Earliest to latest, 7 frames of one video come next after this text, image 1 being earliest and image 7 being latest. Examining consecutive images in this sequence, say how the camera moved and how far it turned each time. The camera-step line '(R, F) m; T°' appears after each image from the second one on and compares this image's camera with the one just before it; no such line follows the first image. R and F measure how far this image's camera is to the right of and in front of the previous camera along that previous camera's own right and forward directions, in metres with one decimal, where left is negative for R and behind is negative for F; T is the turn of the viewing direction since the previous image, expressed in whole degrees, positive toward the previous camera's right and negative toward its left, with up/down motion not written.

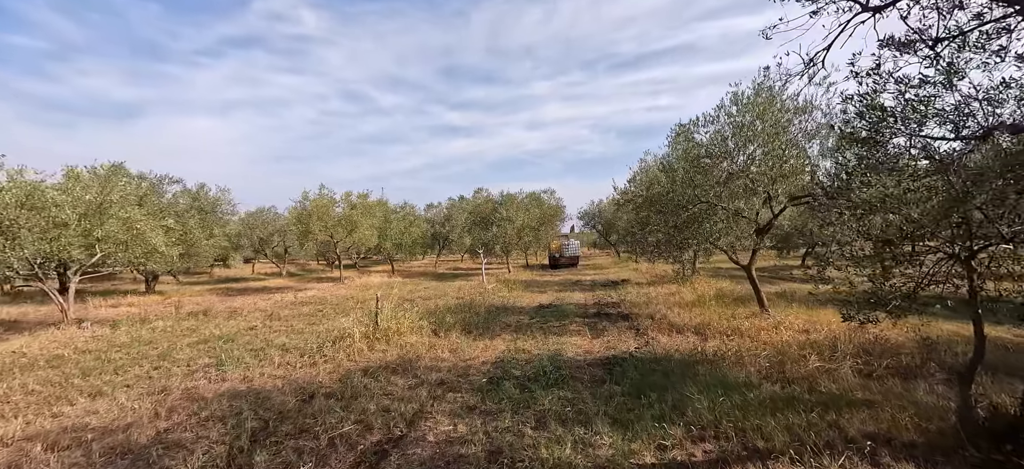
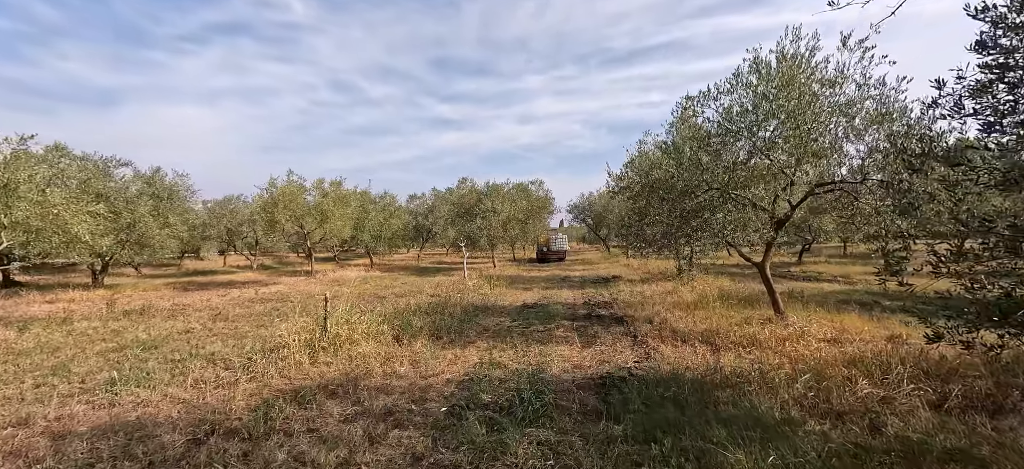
(+0.2, +1.9) m; +1°
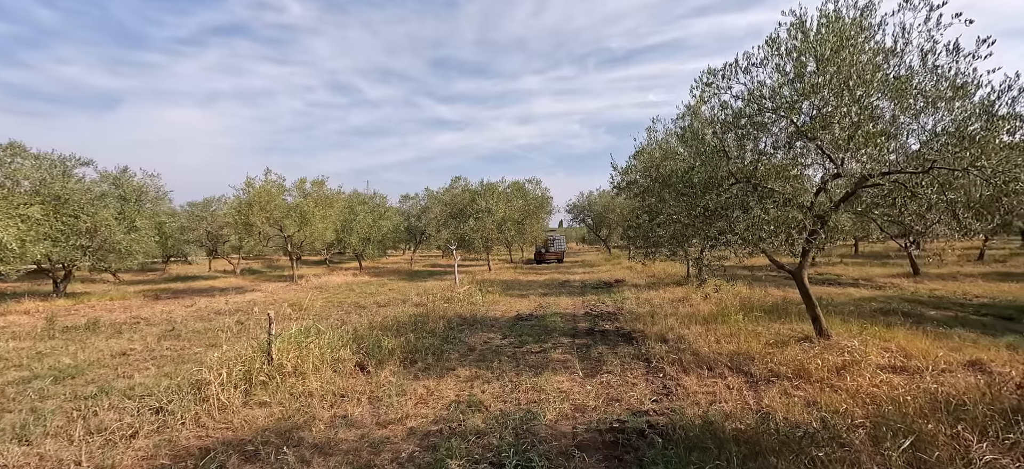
(+0.2, +1.8) m; 0°
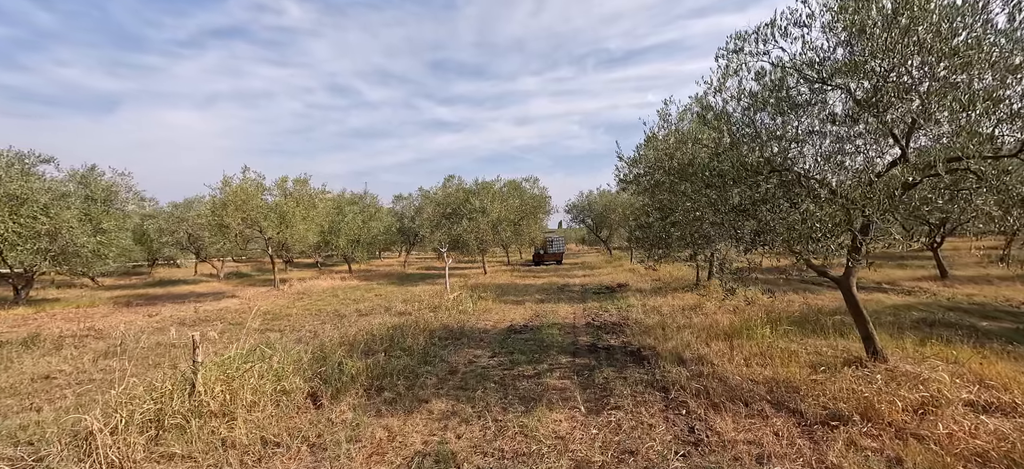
(+0.2, +1.6) m; 0°
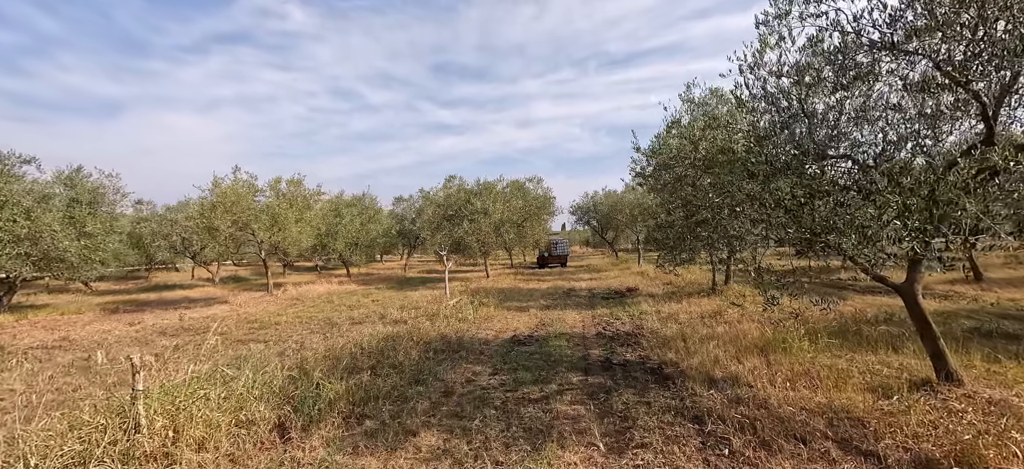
(0.0, +1.1) m; 0°
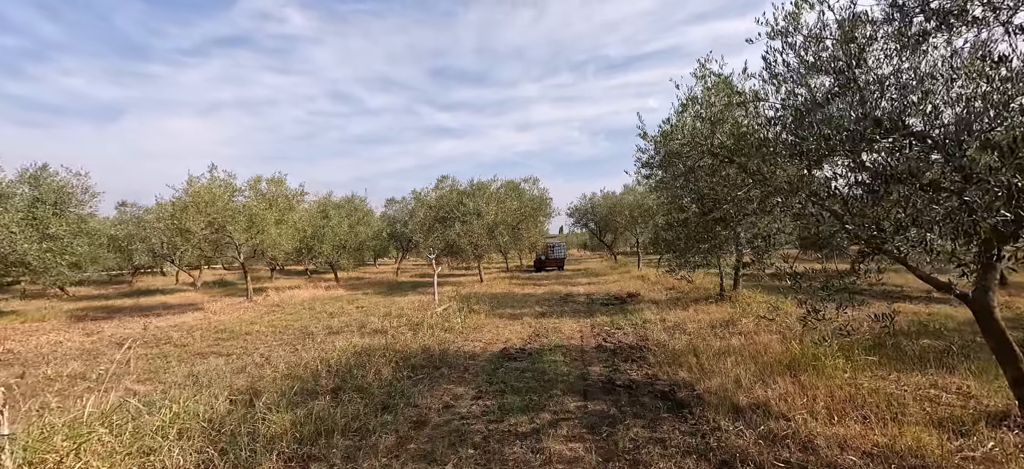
(+0.2, +1.2) m; 0°
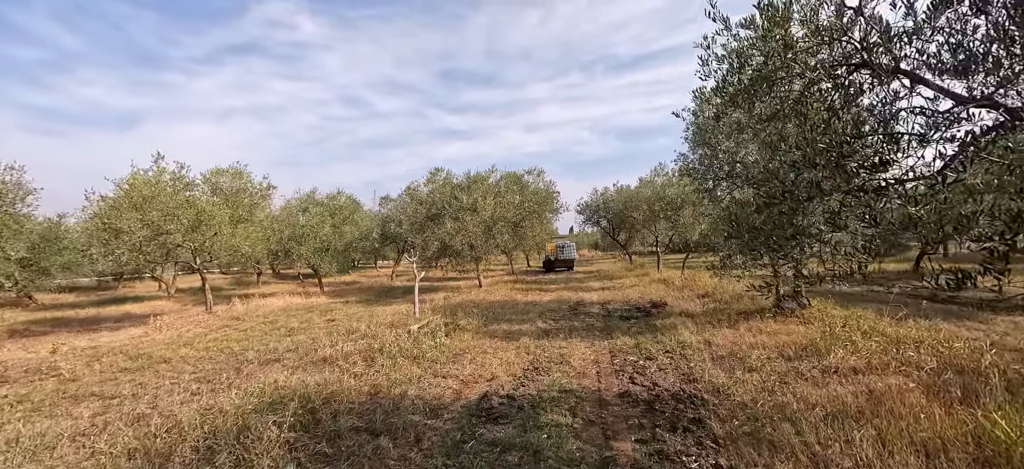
(+0.4, +3.3) m; -1°
